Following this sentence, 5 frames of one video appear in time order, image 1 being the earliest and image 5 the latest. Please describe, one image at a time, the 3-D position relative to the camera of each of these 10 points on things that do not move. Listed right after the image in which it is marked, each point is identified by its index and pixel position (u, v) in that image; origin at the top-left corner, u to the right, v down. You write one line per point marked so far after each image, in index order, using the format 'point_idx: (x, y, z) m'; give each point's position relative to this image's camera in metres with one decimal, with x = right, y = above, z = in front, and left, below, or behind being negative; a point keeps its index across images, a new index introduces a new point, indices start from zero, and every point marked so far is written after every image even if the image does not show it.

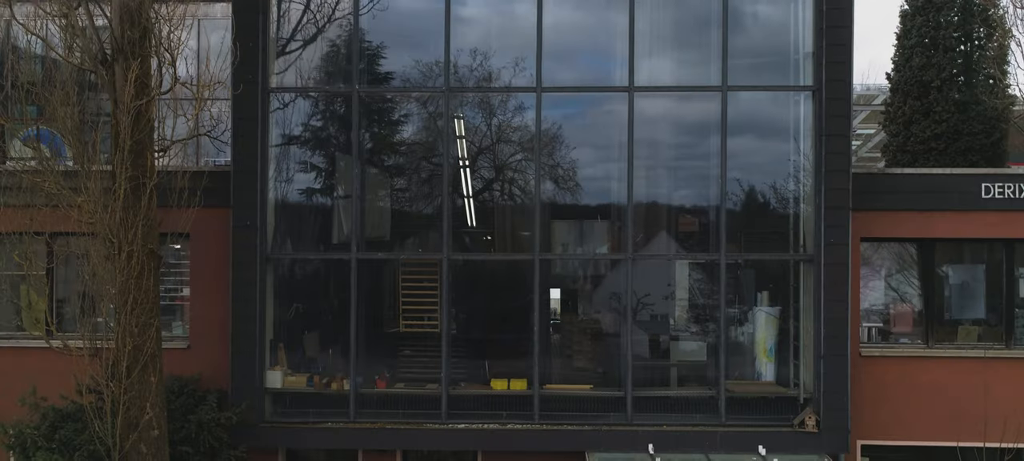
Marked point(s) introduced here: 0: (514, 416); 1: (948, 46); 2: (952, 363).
0: (0.0, -2.4, +8.5) m
1: (+10.7, +5.1, +16.2) m
2: (+5.7, -1.8, +8.7) m
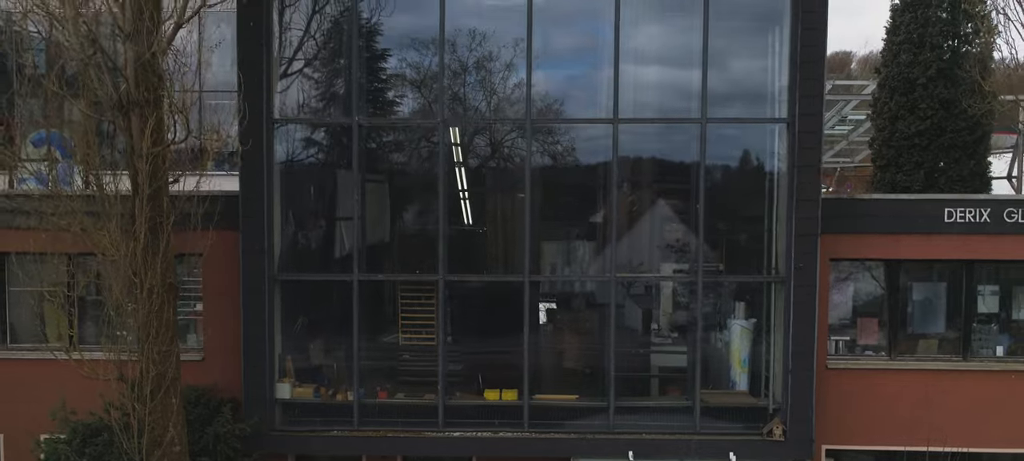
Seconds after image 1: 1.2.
0: (-0.1, -2.7, +9.1) m
1: (+10.7, +4.7, +16.7) m
2: (+5.6, -2.0, +9.2) m
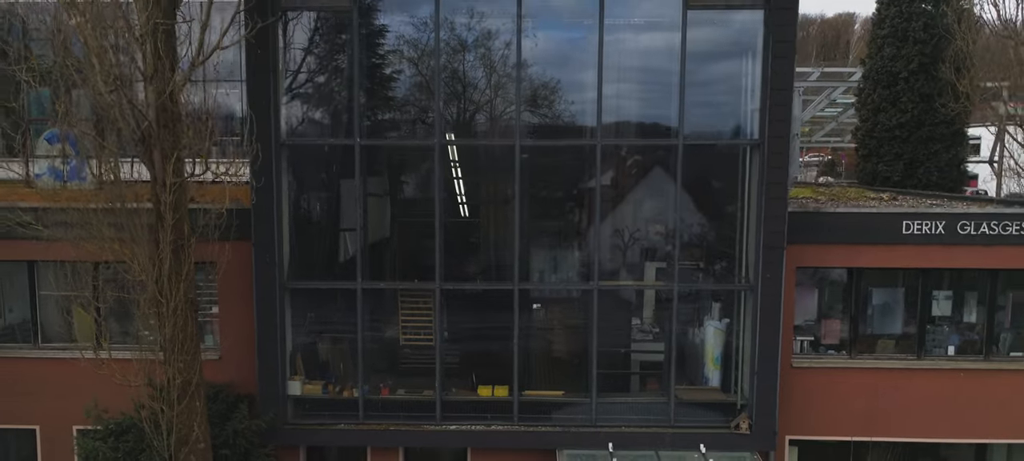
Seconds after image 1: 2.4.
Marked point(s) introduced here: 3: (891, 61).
0: (-0.2, -2.9, +10.0) m
1: (+10.6, +5.0, +17.2) m
2: (+5.5, -2.2, +10.1) m
3: (+10.5, +4.6, +18.0) m
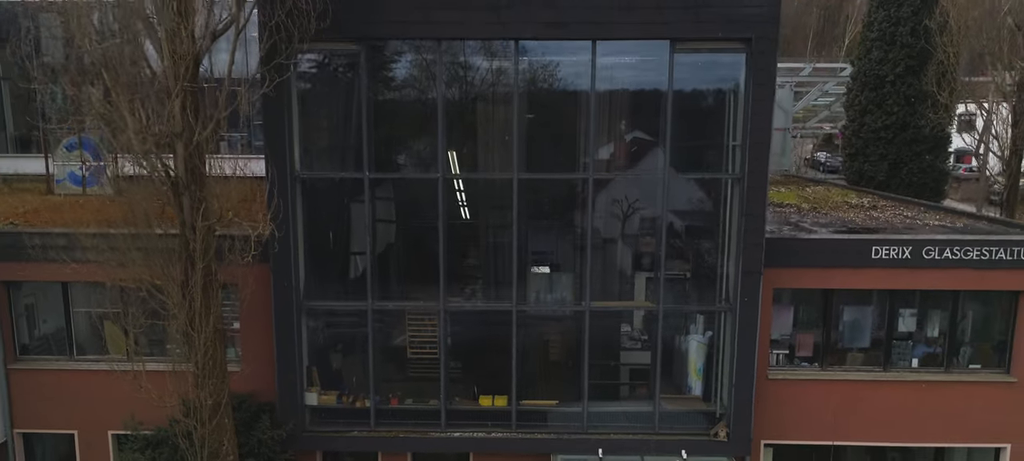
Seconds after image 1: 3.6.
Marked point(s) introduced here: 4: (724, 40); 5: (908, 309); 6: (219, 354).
0: (-0.3, -3.3, +11.0) m
1: (+10.5, +5.0, +17.6) m
2: (+5.4, -2.6, +11.0) m
3: (+10.4, +4.7, +18.5) m
4: (+3.2, +2.9, +9.9) m
5: (+6.6, -1.3, +11.0) m
6: (-4.1, -1.7, +9.1) m
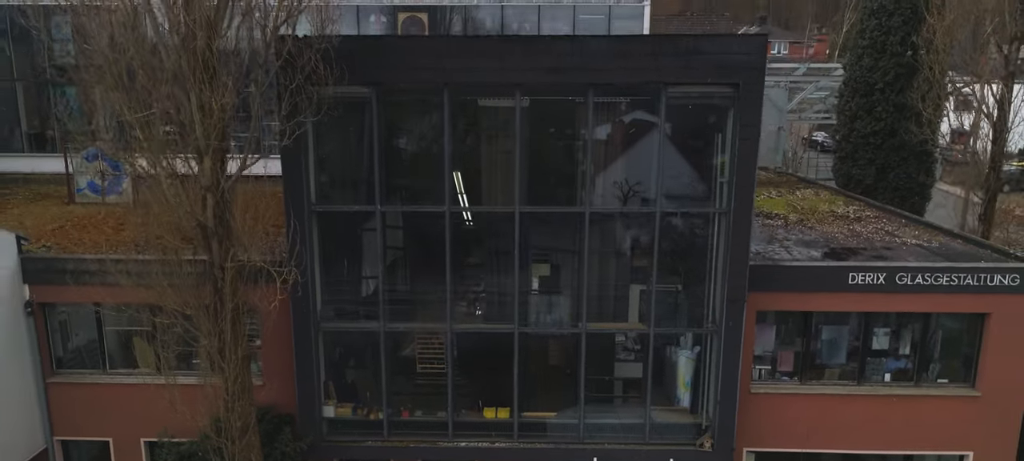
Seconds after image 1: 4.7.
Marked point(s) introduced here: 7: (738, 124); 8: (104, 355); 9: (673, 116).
0: (-0.2, -3.7, +11.9) m
1: (+10.6, +4.9, +18.2) m
2: (+5.5, -3.0, +11.8) m
3: (+10.4, +4.6, +19.0) m
4: (+3.2, +2.4, +10.5) m
5: (+6.7, -1.8, +11.8) m
6: (-4.0, -2.3, +9.9) m
7: (+3.7, +1.7, +10.6) m
8: (-7.7, -2.4, +12.3) m
9: (+2.7, +1.9, +10.7) m
